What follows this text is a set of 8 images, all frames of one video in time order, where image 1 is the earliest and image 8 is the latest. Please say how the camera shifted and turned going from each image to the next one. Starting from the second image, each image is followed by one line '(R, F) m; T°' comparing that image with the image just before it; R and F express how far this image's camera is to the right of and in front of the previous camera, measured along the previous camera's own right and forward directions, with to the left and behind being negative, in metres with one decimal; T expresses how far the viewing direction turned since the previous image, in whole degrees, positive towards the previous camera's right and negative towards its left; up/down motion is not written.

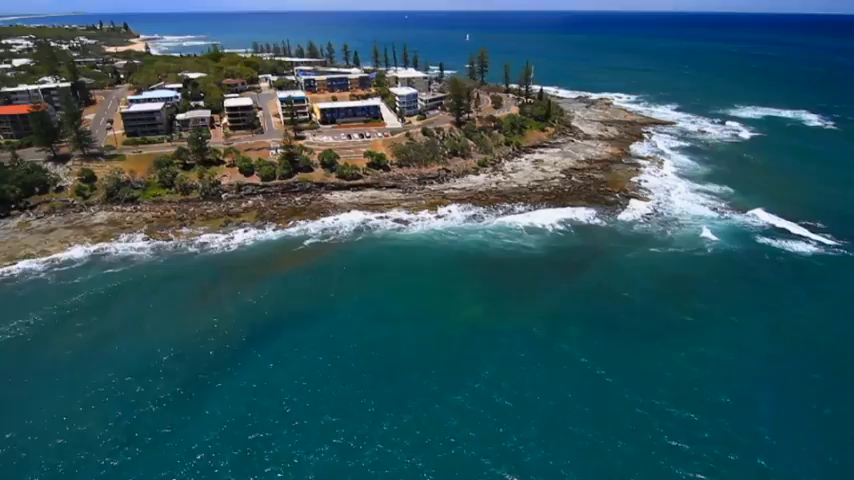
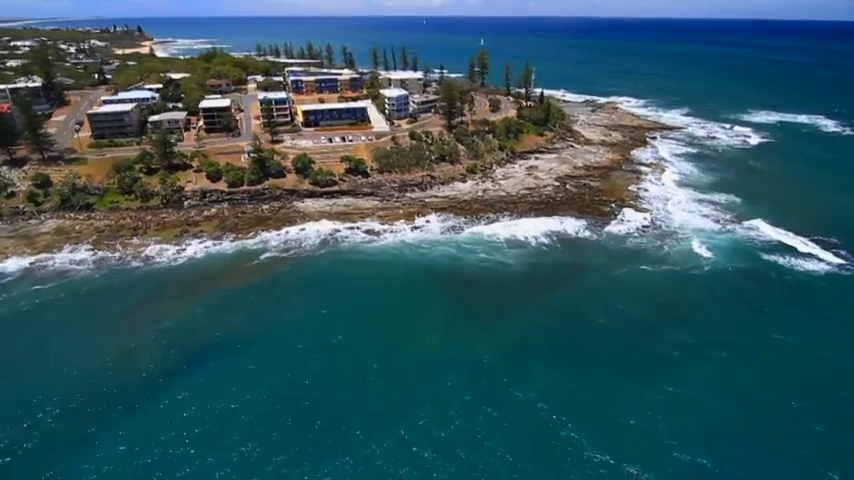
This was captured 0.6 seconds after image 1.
(+4.5, +5.1) m; -1°
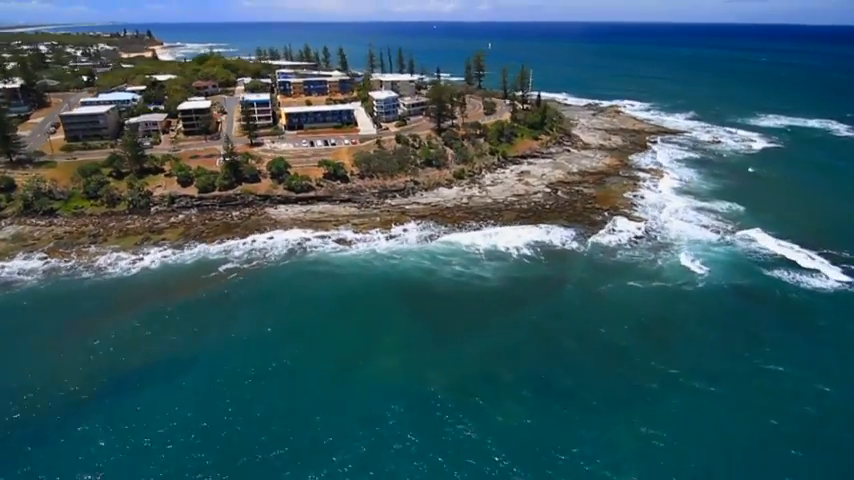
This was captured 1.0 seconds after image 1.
(+3.9, +3.2) m; -1°
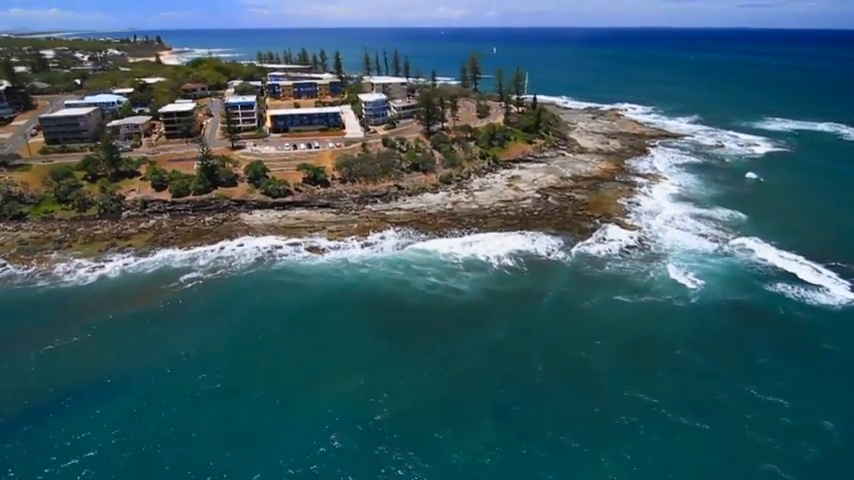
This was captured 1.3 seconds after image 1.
(+3.5, +2.5) m; -1°
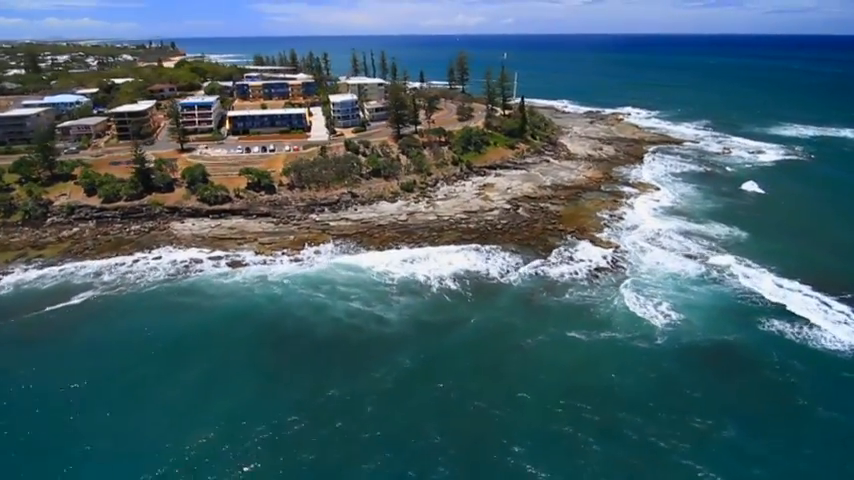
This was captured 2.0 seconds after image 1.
(+7.8, +5.5) m; -2°
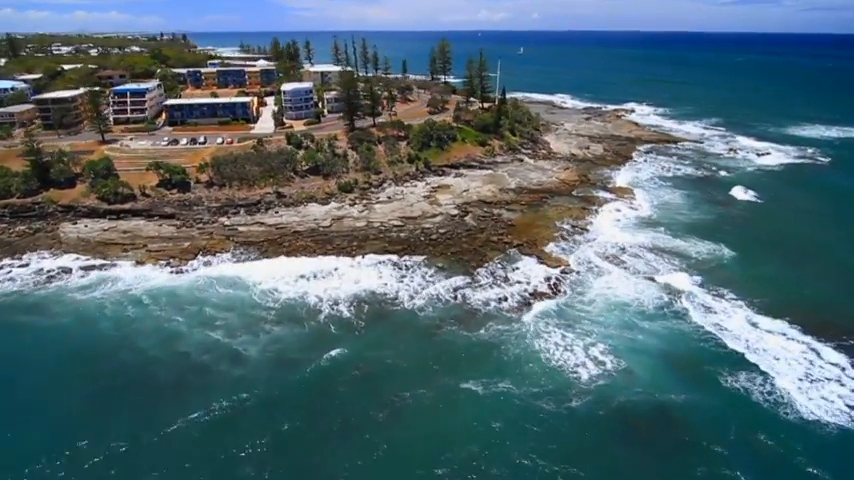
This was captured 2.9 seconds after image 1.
(+9.3, +6.8) m; -2°
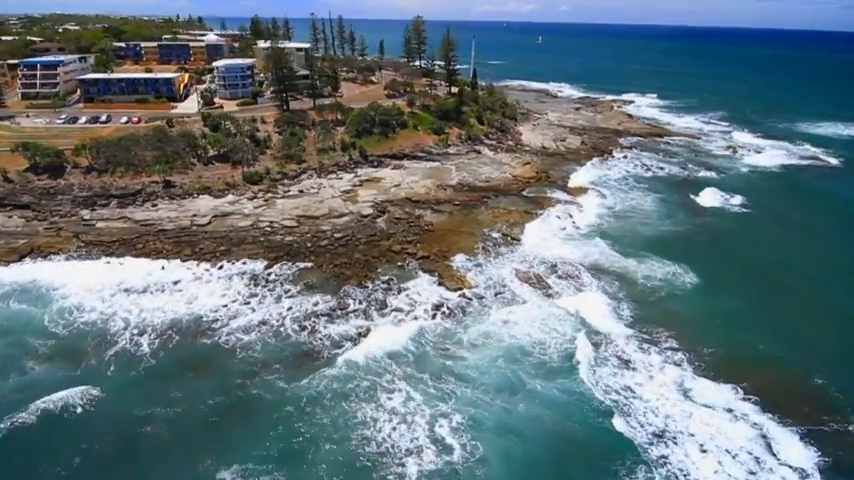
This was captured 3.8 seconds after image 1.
(+10.6, +7.2) m; -2°
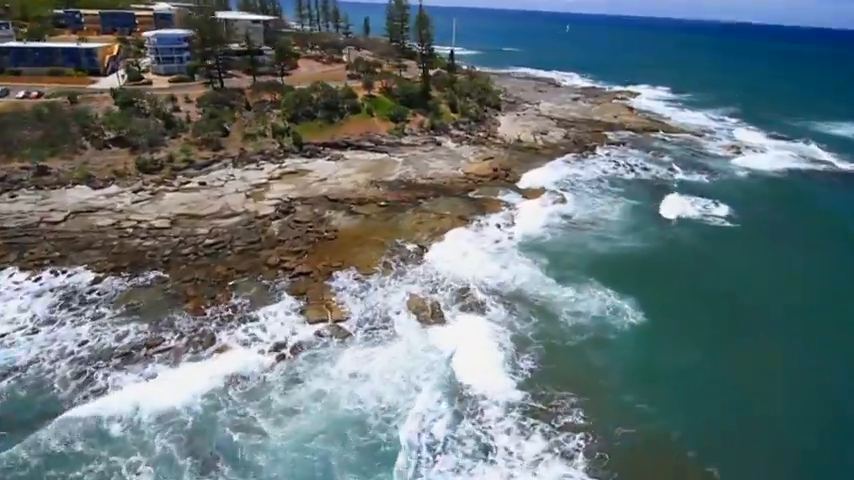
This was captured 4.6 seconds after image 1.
(+8.6, +6.5) m; -2°
